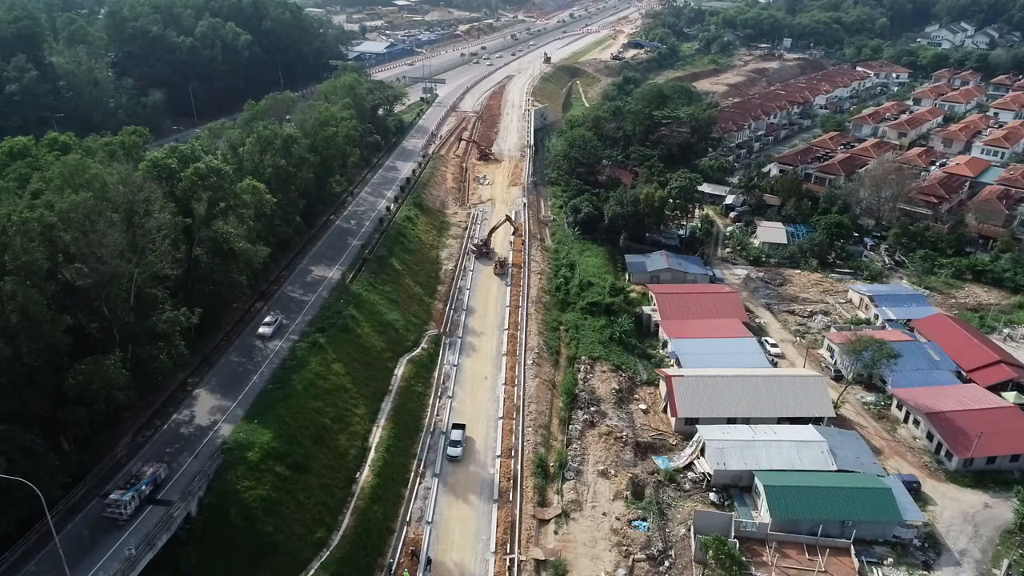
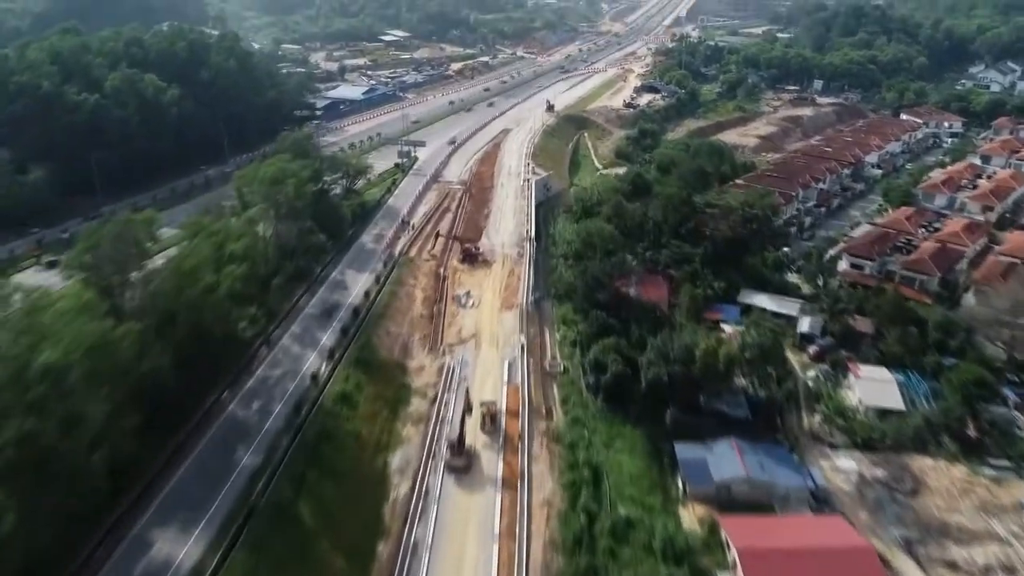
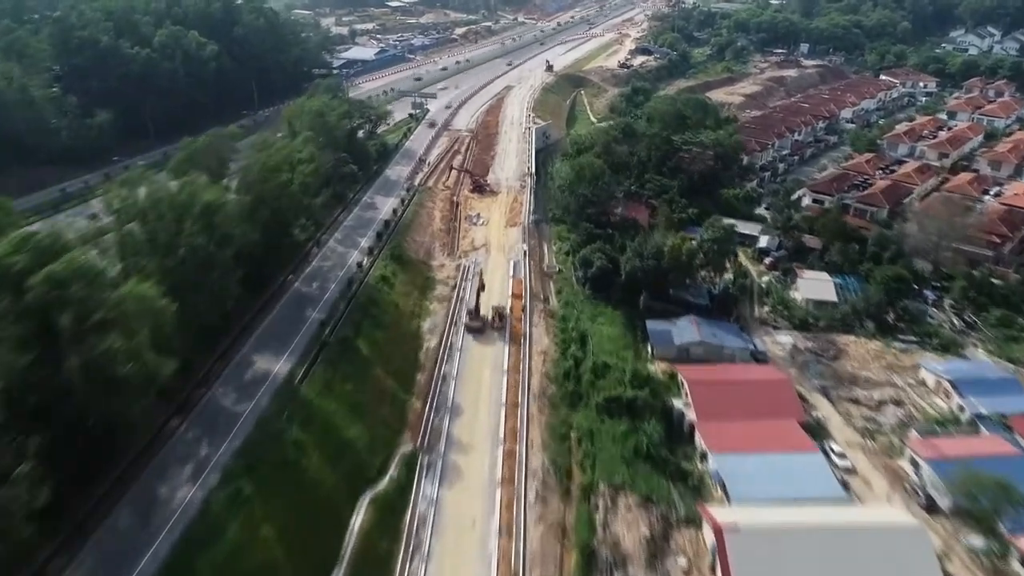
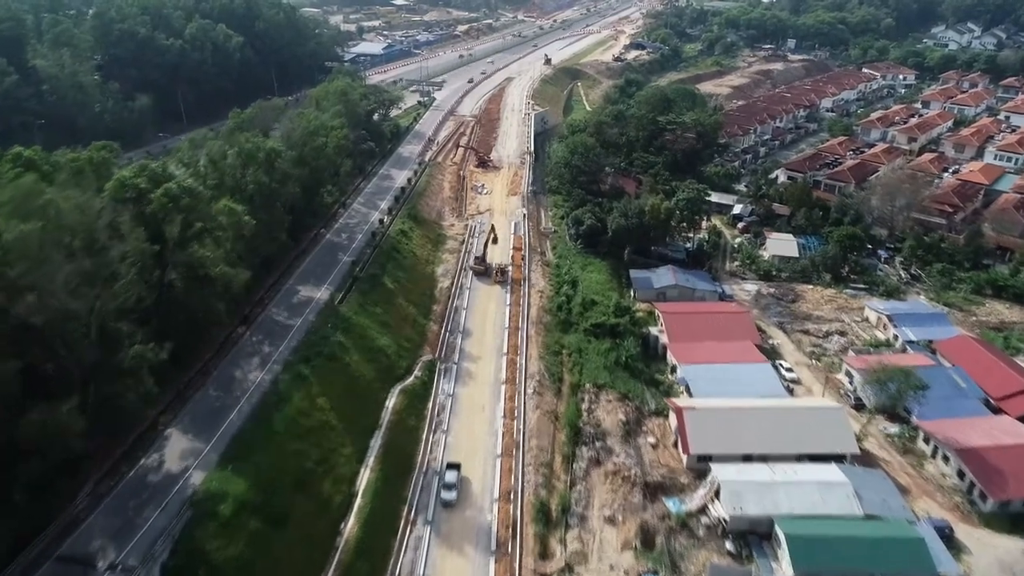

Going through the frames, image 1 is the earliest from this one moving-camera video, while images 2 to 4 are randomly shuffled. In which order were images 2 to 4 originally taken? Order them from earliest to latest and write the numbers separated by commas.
4, 3, 2
